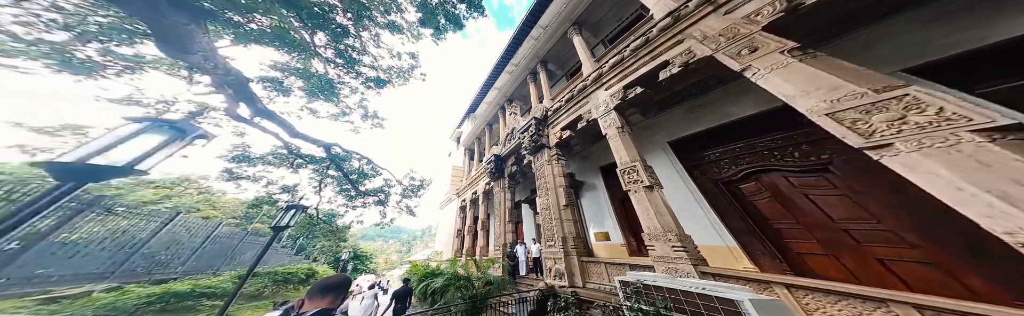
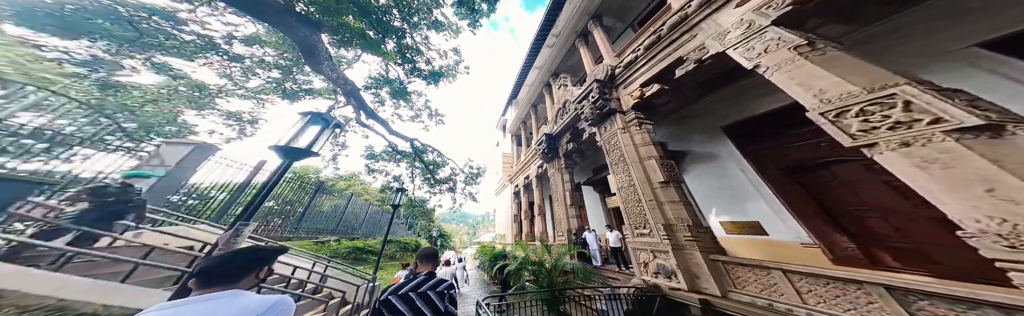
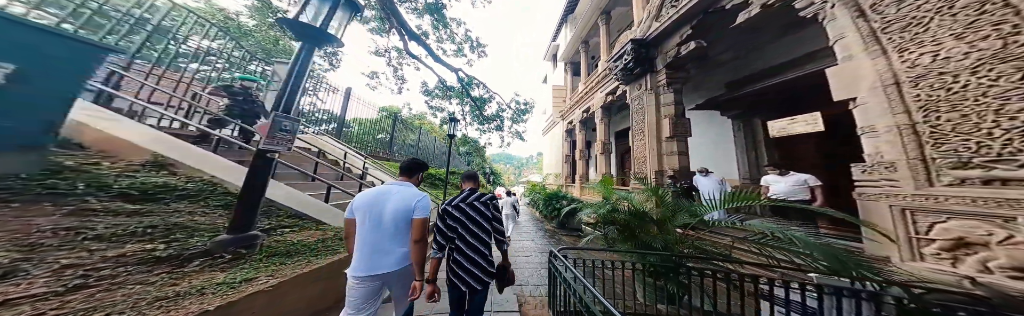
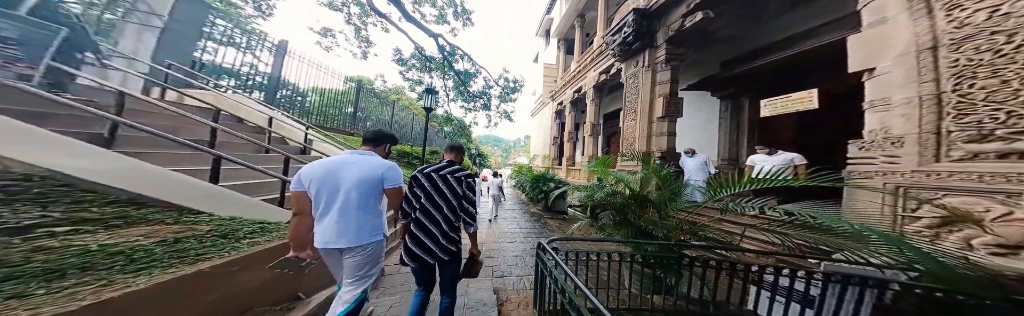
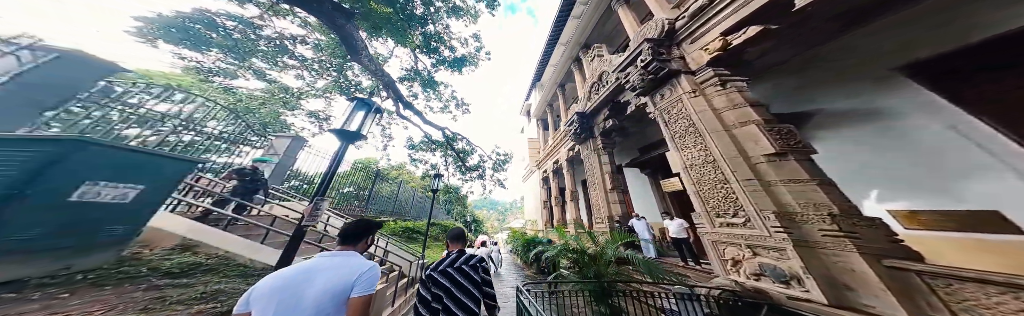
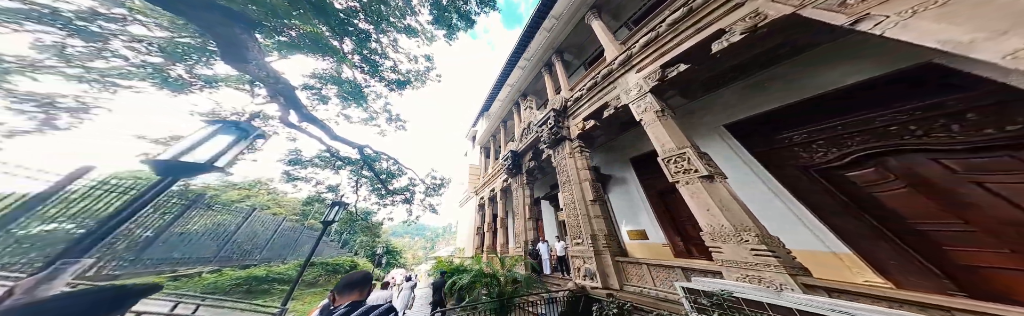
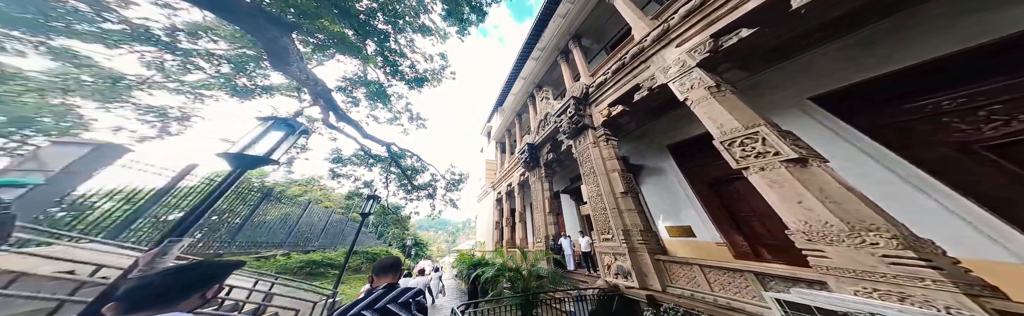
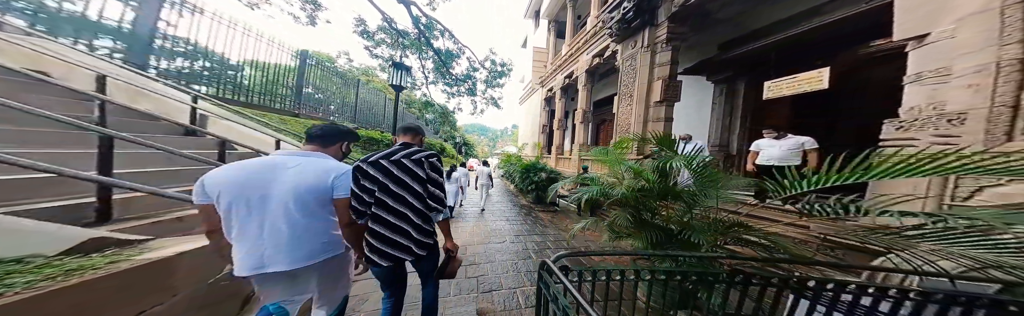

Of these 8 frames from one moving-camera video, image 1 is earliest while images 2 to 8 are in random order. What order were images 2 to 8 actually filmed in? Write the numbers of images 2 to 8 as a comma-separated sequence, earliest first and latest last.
6, 7, 2, 5, 3, 4, 8
